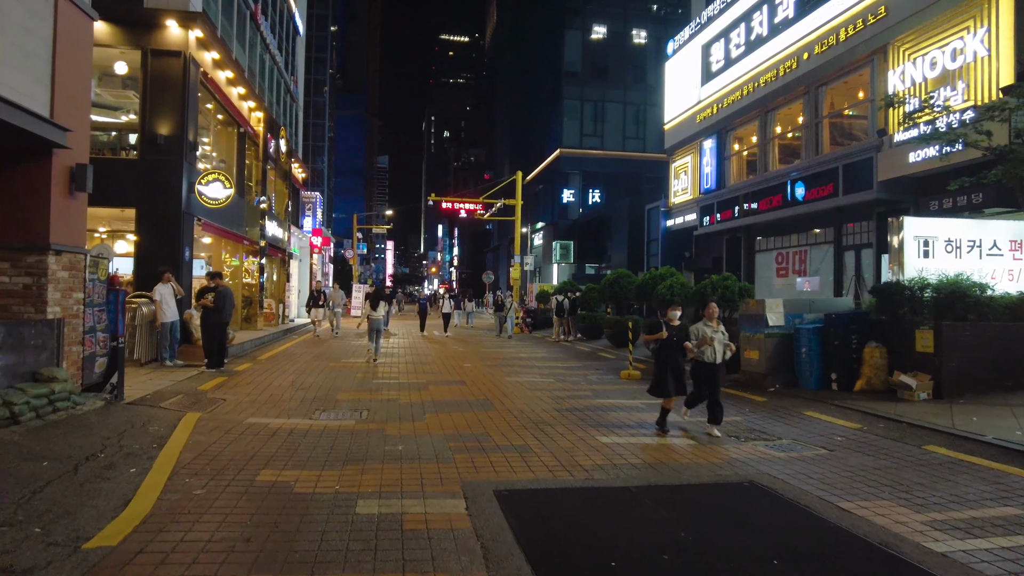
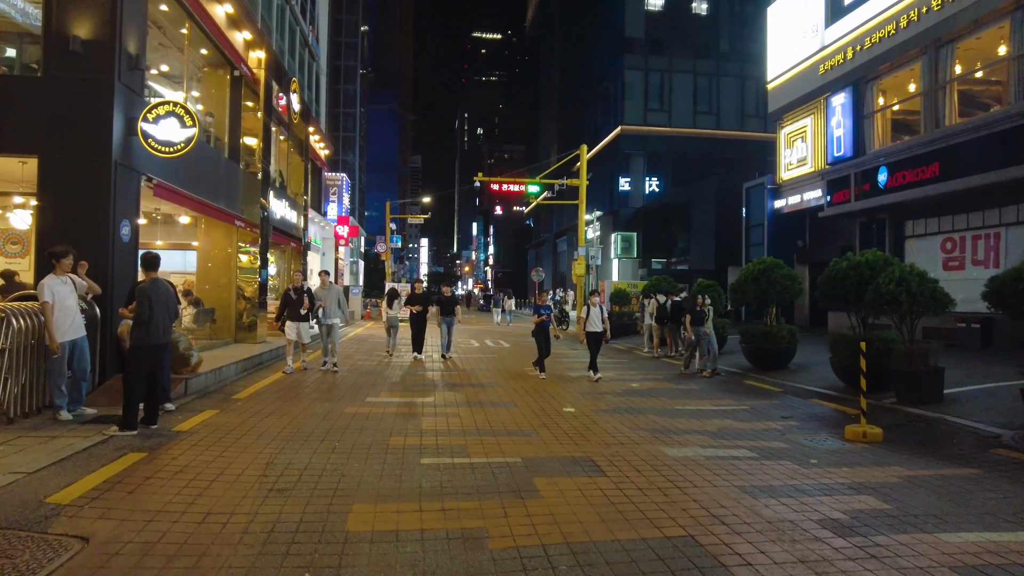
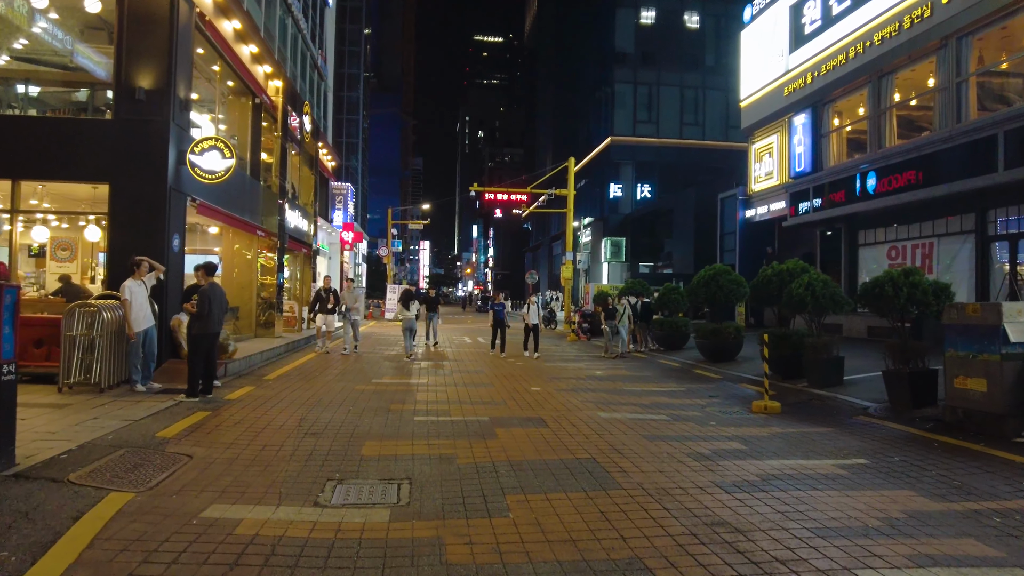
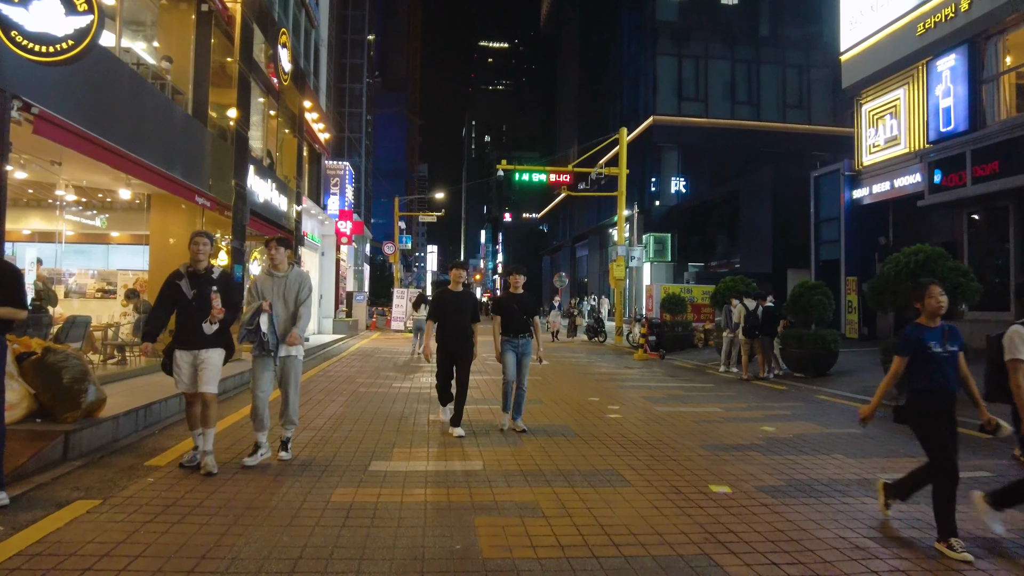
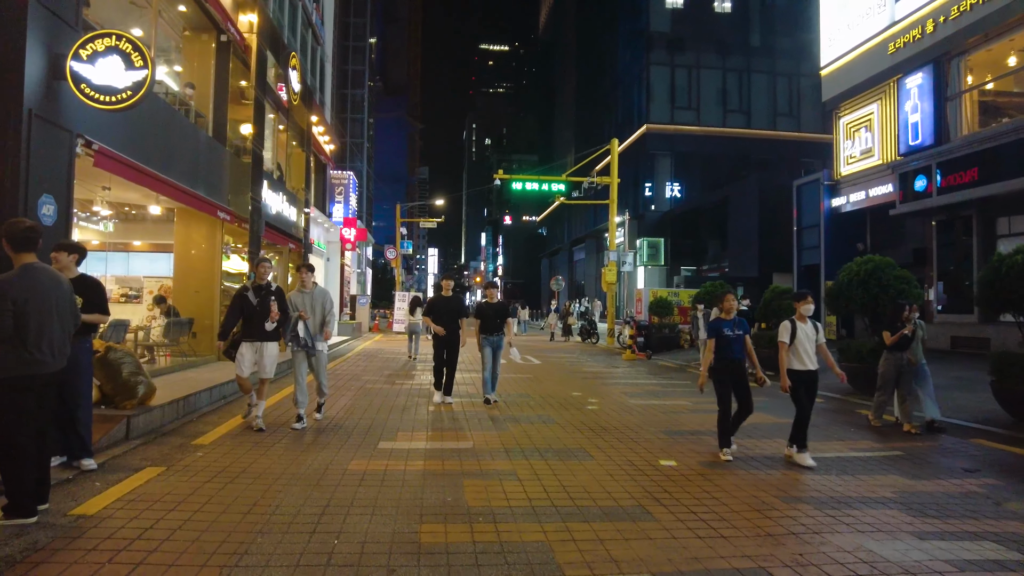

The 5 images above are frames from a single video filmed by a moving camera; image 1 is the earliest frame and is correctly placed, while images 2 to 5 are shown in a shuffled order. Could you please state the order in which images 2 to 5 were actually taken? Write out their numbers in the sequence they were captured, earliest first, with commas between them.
3, 2, 5, 4
